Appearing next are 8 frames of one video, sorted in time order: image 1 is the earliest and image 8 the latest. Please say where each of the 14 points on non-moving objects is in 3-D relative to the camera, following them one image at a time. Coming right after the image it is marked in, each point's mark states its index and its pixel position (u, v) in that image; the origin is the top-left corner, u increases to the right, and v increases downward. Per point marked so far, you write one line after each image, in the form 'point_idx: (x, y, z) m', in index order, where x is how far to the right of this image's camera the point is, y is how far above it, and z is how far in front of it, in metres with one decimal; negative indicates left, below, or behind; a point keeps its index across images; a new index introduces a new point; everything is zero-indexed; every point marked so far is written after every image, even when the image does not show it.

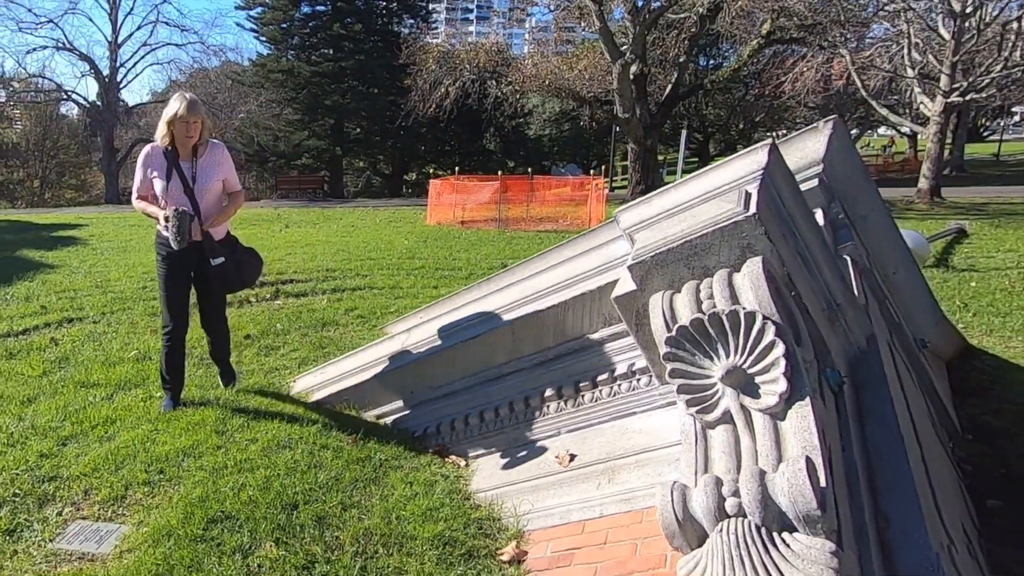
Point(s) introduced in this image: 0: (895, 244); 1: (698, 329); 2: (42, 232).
0: (+2.0, +0.2, +3.9) m
1: (+0.5, -0.1, +2.2) m
2: (-8.0, +0.9, +14.2) m
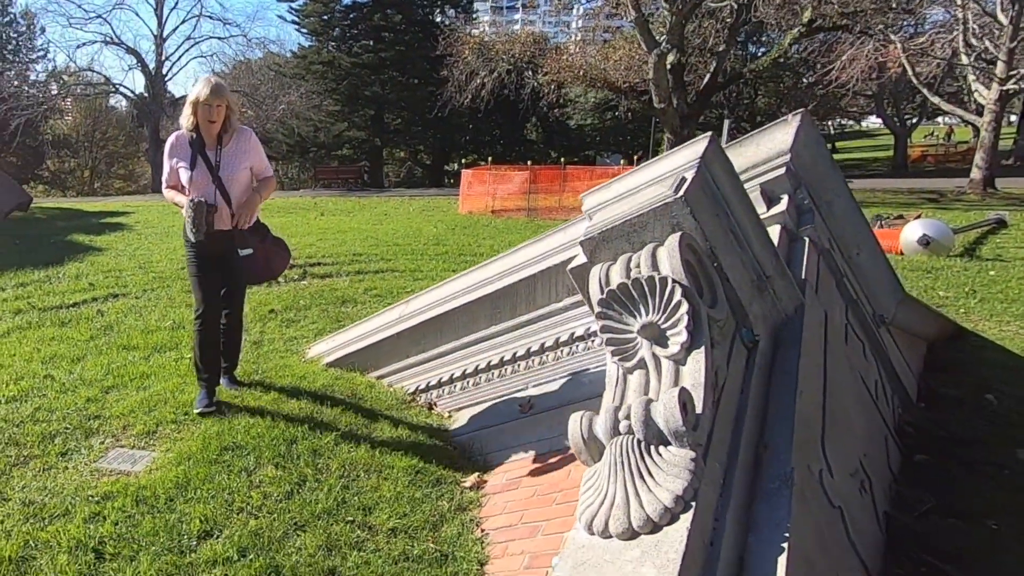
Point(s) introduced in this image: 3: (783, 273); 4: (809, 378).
0: (+1.9, +0.3, +4.3) m
1: (+0.4, 0.0, +2.6) m
2: (-7.6, +1.2, +15.0) m
3: (+1.1, 0.0, +3.1) m
4: (+1.1, -0.3, +2.7) m
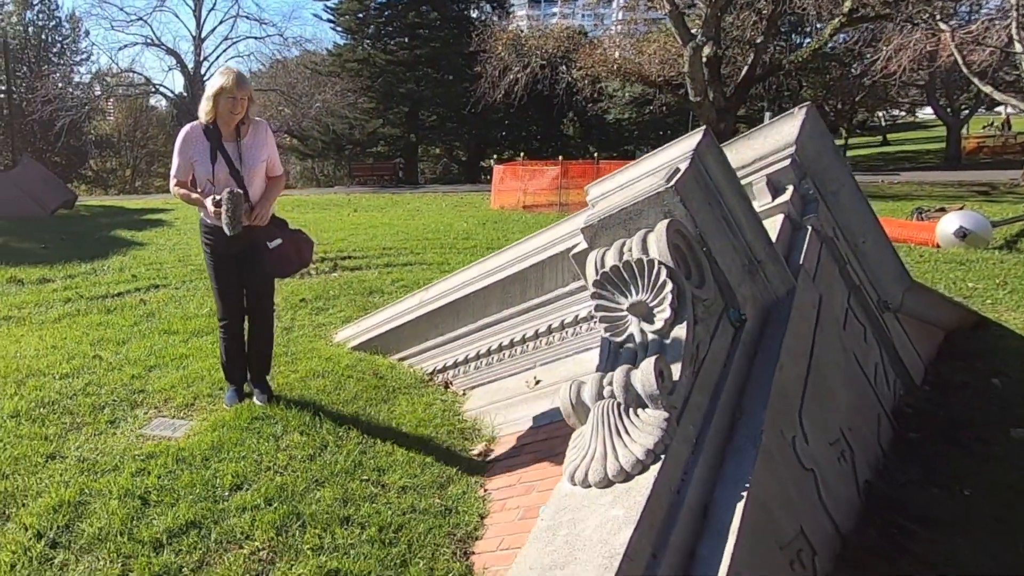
0: (+2.0, +0.4, +4.5) m
1: (+0.4, 0.0, +2.9) m
2: (-7.1, +1.4, +15.6) m
3: (+1.1, +0.1, +3.3) m
4: (+1.1, -0.2, +2.9) m
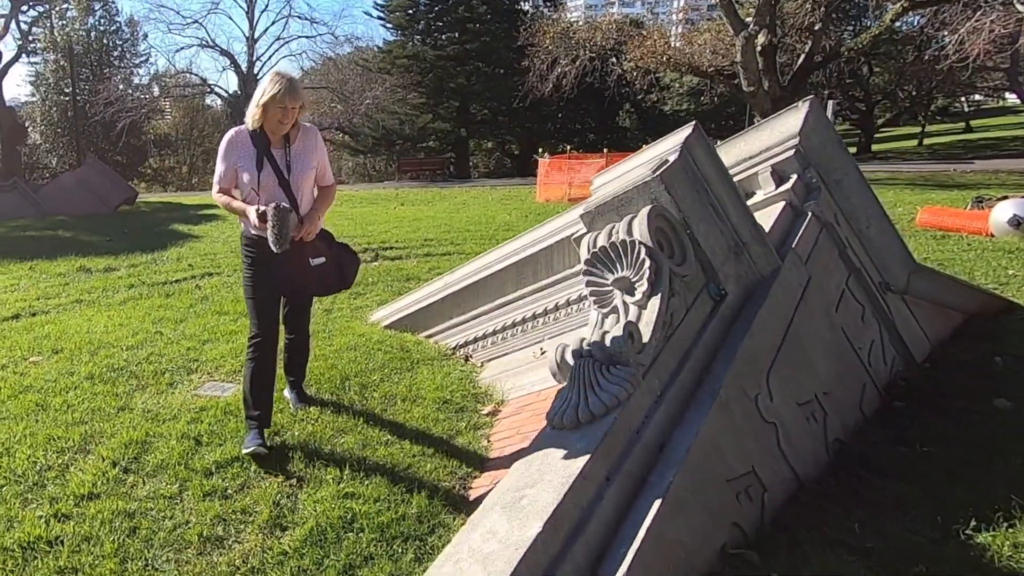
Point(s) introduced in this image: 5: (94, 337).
0: (+2.1, +0.5, +4.8) m
1: (+0.4, +0.1, +3.3) m
2: (-6.4, +1.5, +16.4) m
3: (+1.1, +0.2, +3.6) m
4: (+1.1, -0.1, +3.3) m
5: (-2.4, -0.3, +4.8) m
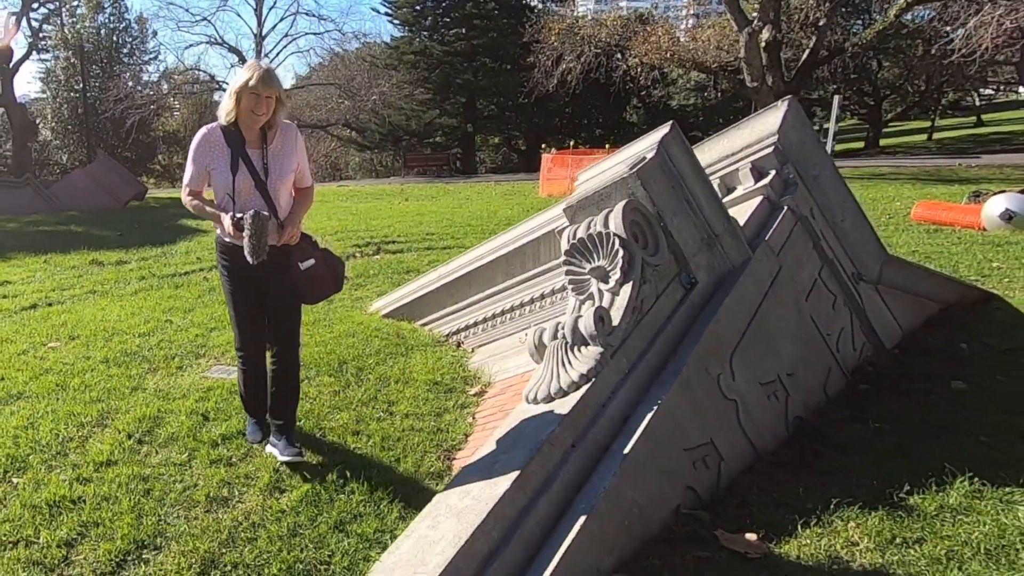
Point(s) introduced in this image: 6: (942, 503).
0: (+2.0, +0.5, +5.0) m
1: (+0.3, +0.2, +3.5) m
2: (-6.3, +1.6, +16.7) m
3: (+1.1, +0.3, +3.9) m
4: (+1.0, -0.1, +3.5) m
5: (-2.5, -0.2, +5.1) m
6: (+1.3, -0.7, +2.6) m
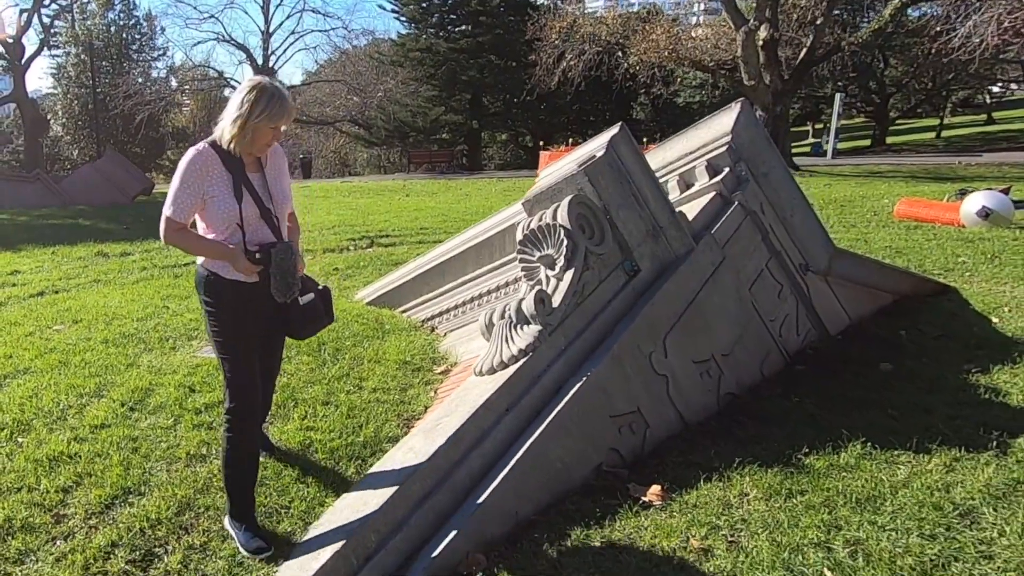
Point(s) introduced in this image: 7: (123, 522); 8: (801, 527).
0: (+1.8, +0.6, +5.3) m
1: (+0.1, +0.3, +3.9) m
2: (-6.4, +1.8, +17.1) m
3: (+0.9, +0.3, +4.2) m
4: (+0.8, 0.0, +3.9) m
5: (-2.7, -0.2, +5.5) m
6: (+1.1, -0.6, +2.9) m
7: (-1.2, -0.7, +2.6) m
8: (+0.9, -0.7, +2.5) m
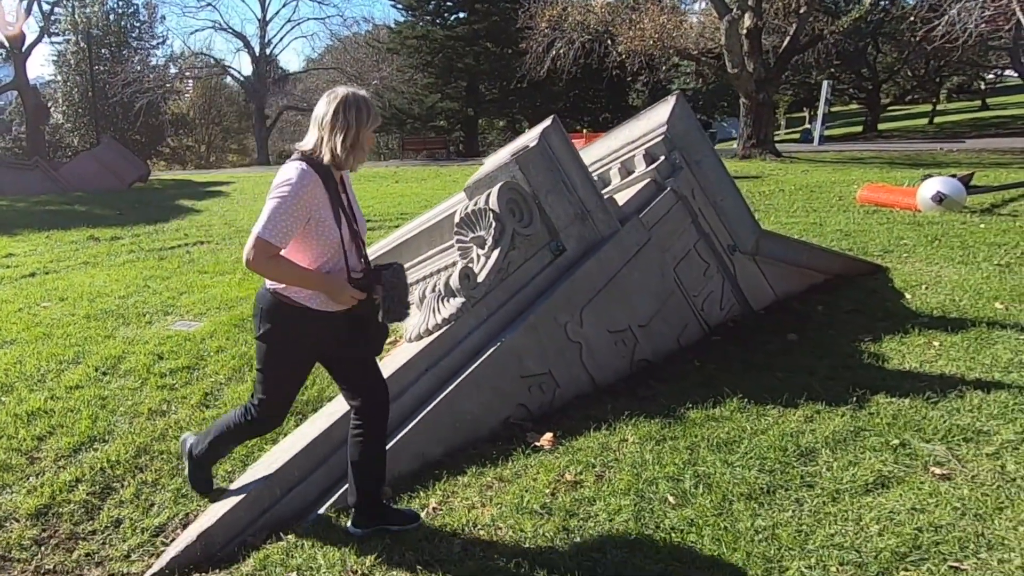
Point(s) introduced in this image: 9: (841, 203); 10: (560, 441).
0: (+1.5, +0.7, +5.8) m
1: (-0.2, +0.4, +4.3) m
2: (-6.7, +2.1, +17.5) m
3: (+0.5, +0.4, +4.6) m
4: (+0.5, +0.1, +4.3) m
5: (-3.0, 0.0, +5.9) m
6: (+0.8, -0.5, +3.3) m
7: (-1.6, -0.6, +3.0) m
8: (+0.5, -0.6, +2.9) m
9: (+4.6, +1.2, +11.5) m
10: (+0.2, -0.6, +3.2) m
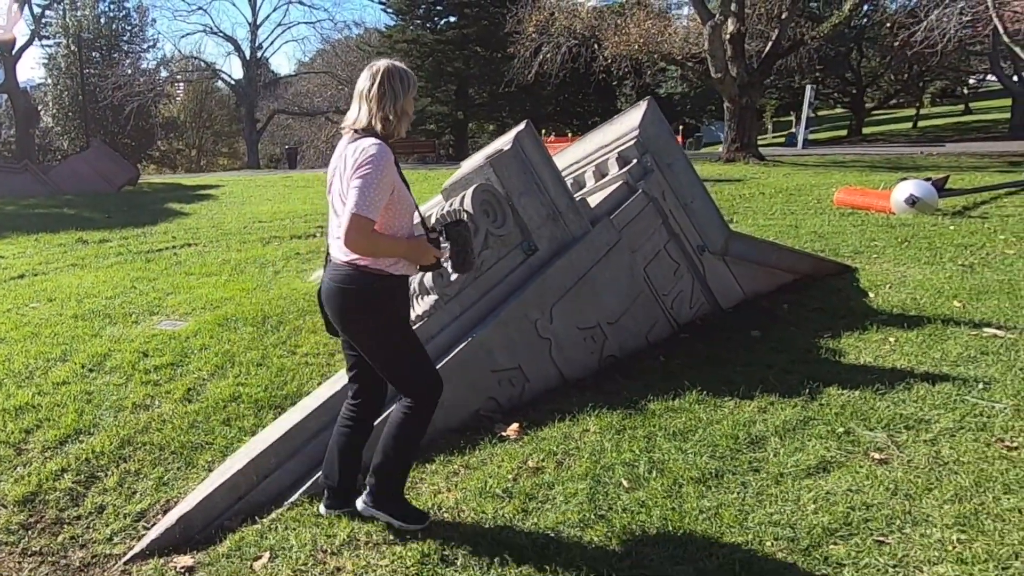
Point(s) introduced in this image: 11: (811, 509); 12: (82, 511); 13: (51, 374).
0: (+1.3, +0.8, +5.9) m
1: (-0.4, +0.4, +4.5) m
2: (-7.0, +2.0, +17.6) m
3: (+0.4, +0.5, +4.8) m
4: (+0.3, +0.1, +4.5) m
5: (-3.2, 0.0, +6.1) m
6: (+0.7, -0.5, +3.5) m
7: (-1.7, -0.6, +3.2) m
8: (+0.4, -0.6, +3.1) m
9: (+4.3, +1.2, +11.7) m
10: (+0.1, -0.6, +3.3) m
11: (+0.9, -0.7, +2.6) m
12: (-1.5, -0.8, +2.8) m
13: (-2.2, -0.4, +4.0) m
